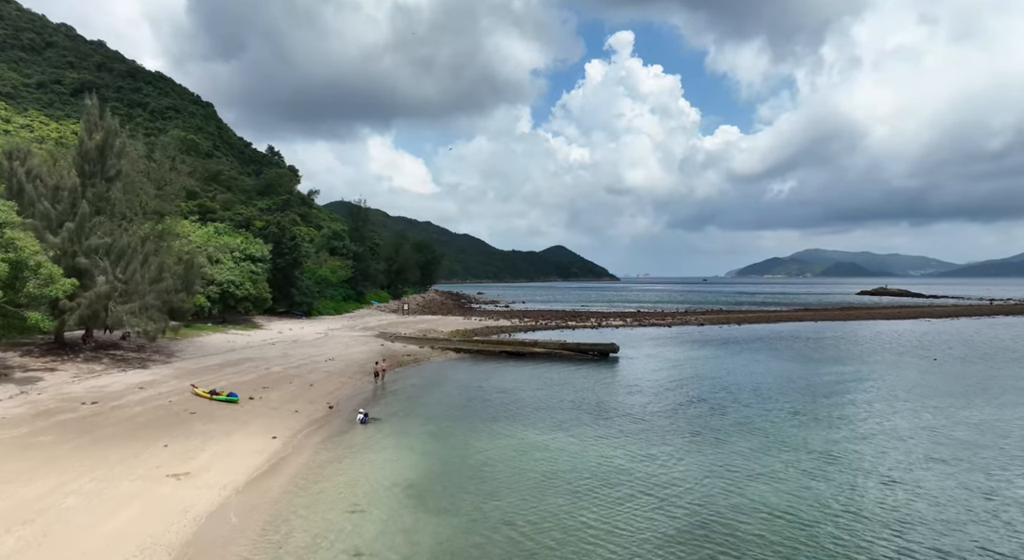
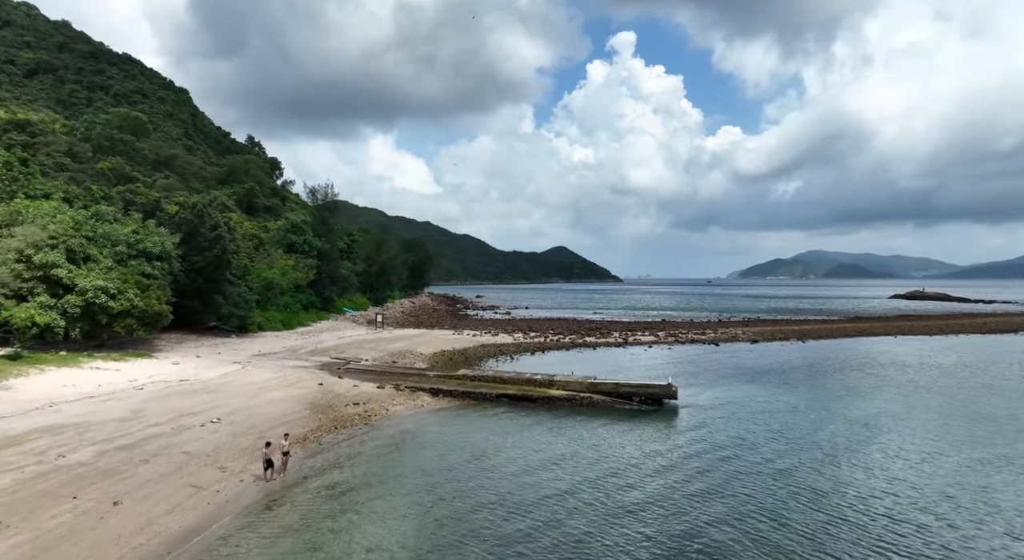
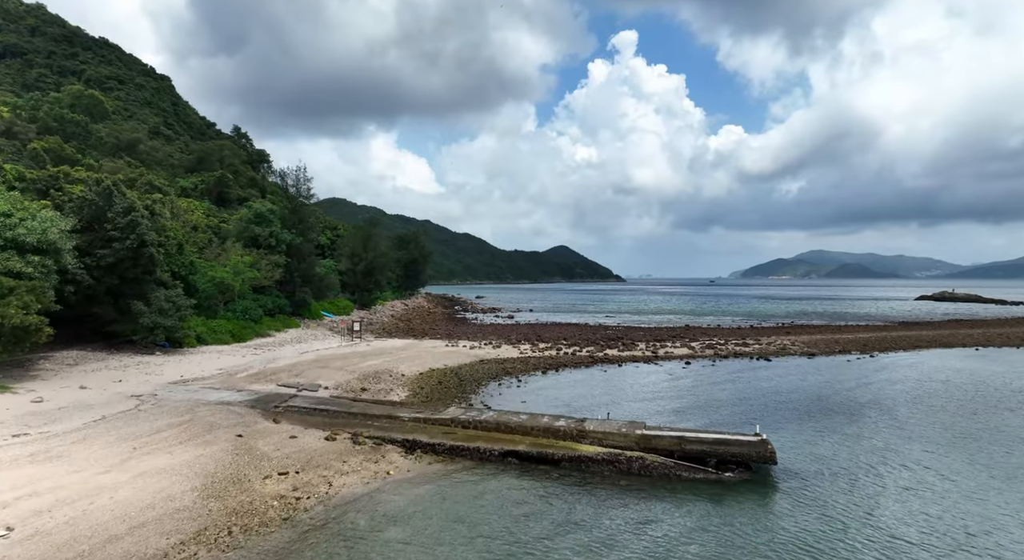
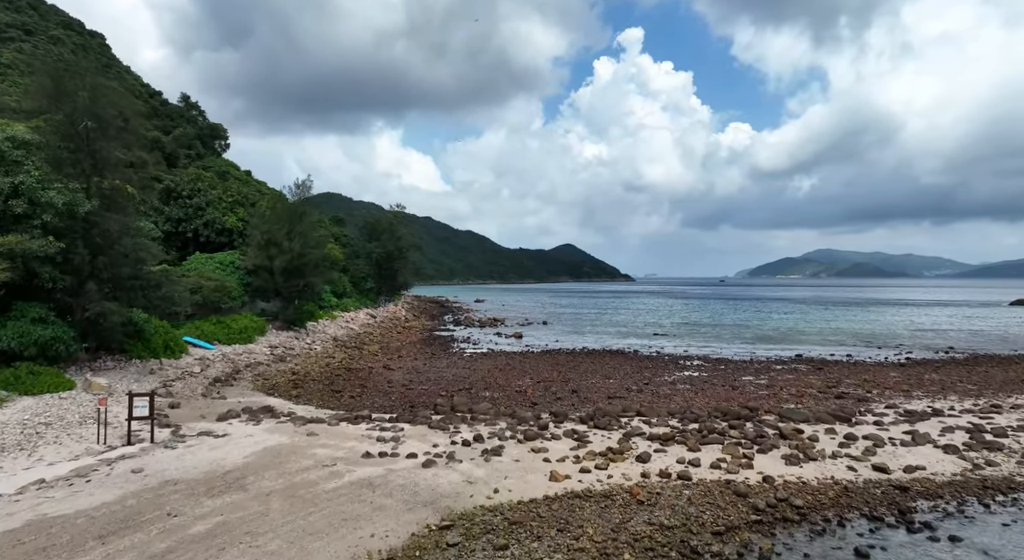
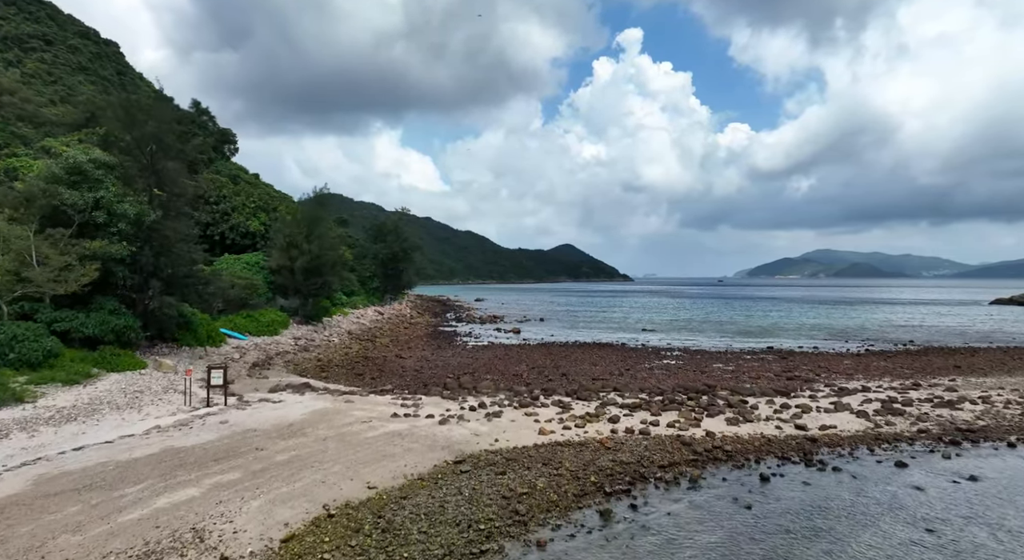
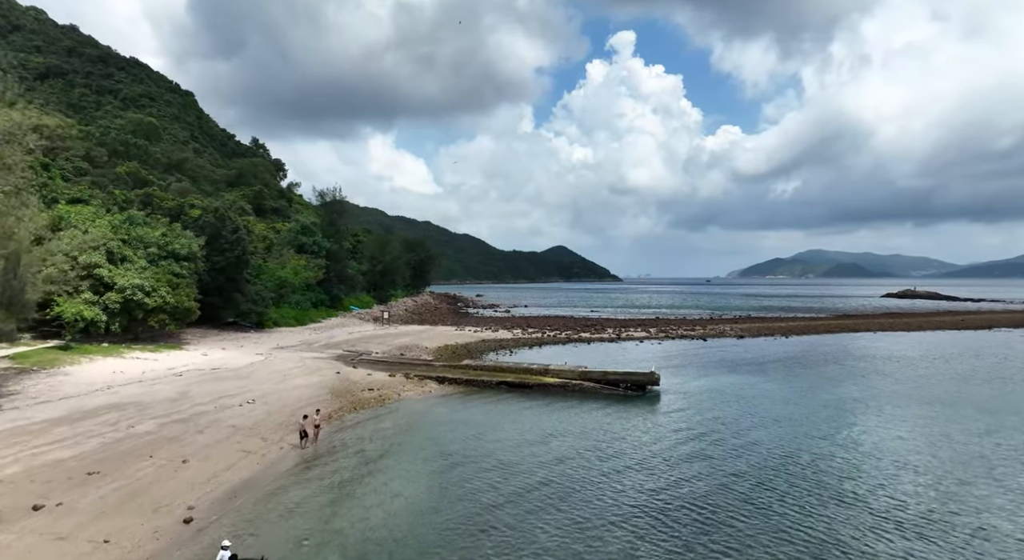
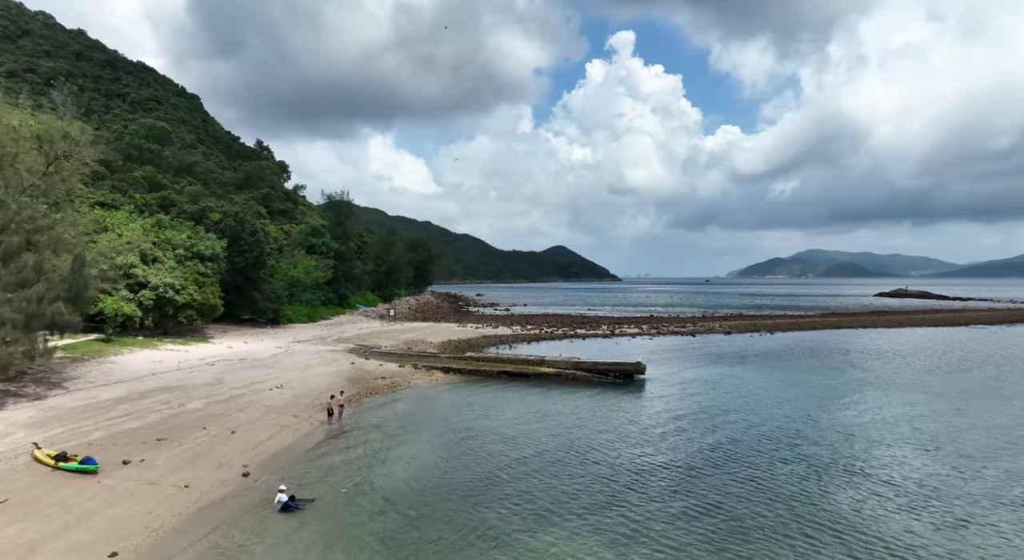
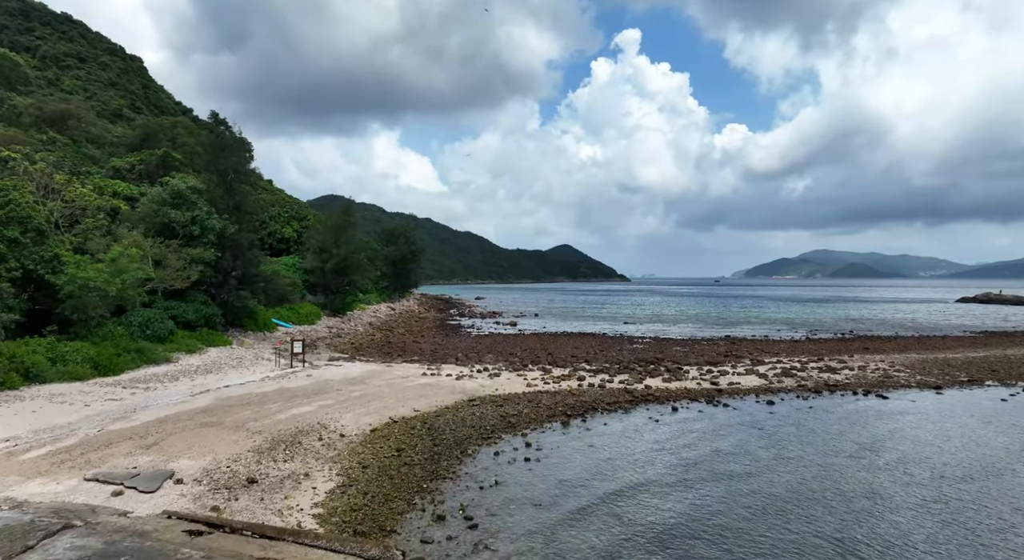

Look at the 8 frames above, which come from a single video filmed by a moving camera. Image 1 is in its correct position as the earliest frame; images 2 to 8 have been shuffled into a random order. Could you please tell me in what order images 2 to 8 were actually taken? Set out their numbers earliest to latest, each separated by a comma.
7, 6, 2, 3, 8, 5, 4
